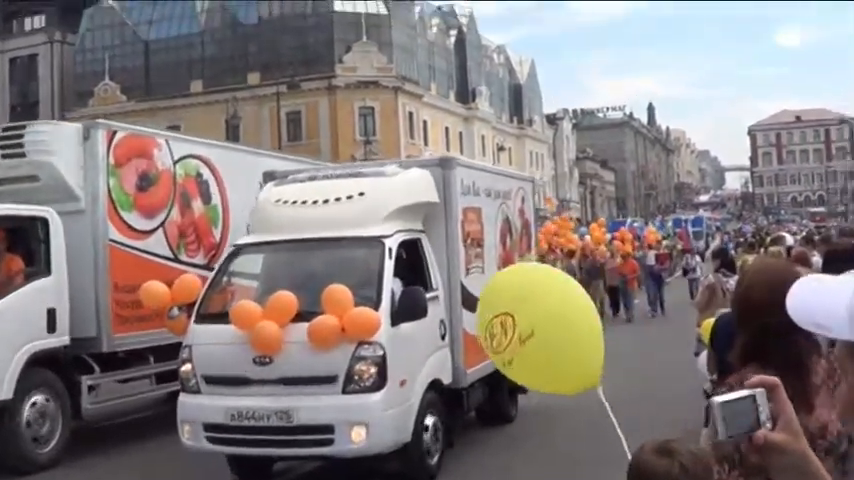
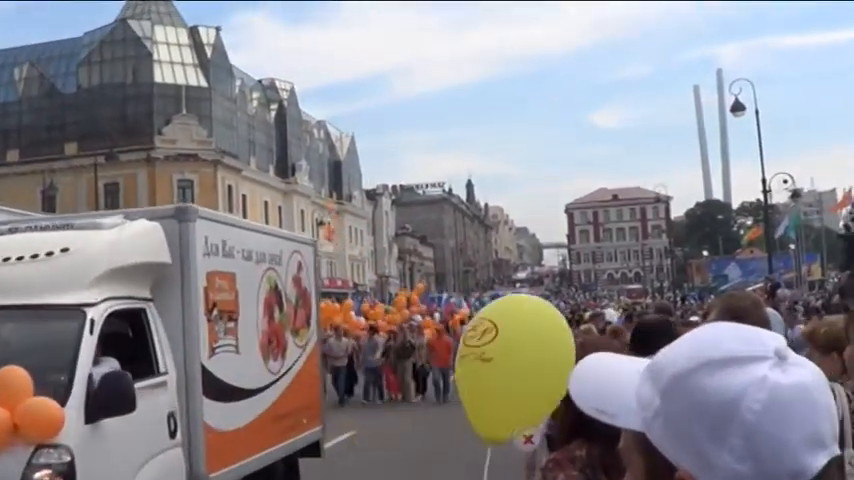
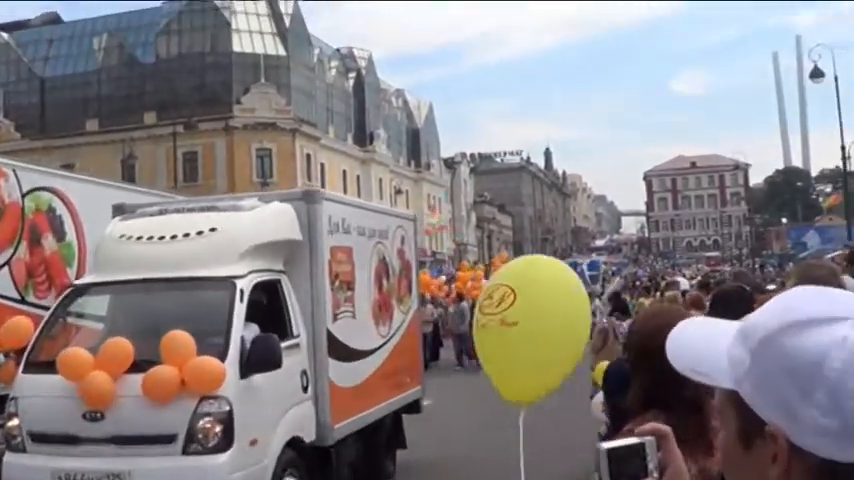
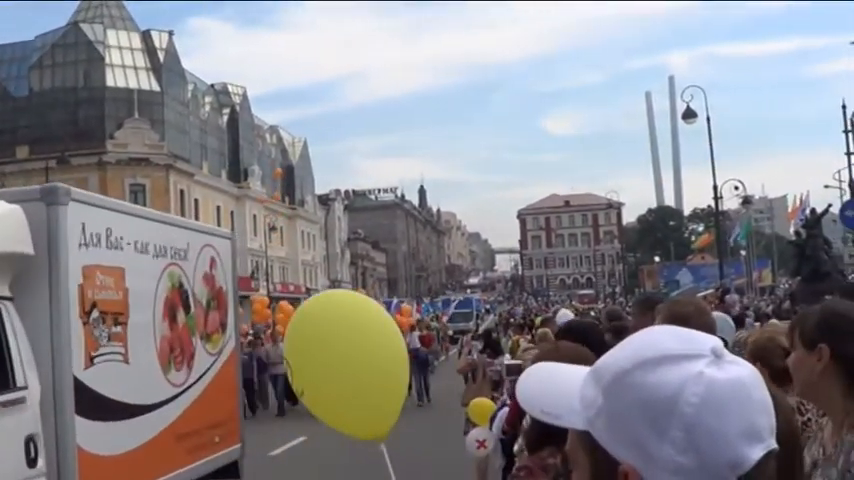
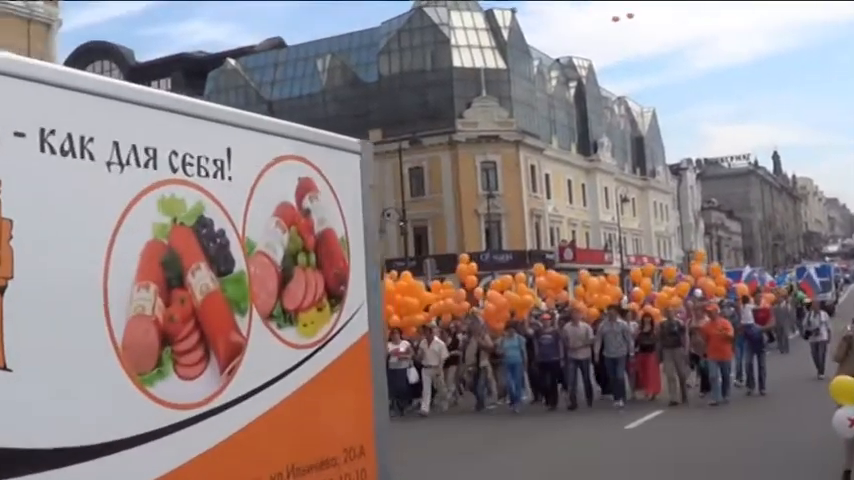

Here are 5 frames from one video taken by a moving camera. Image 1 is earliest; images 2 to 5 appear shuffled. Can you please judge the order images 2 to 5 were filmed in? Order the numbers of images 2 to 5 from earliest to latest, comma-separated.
3, 2, 4, 5
